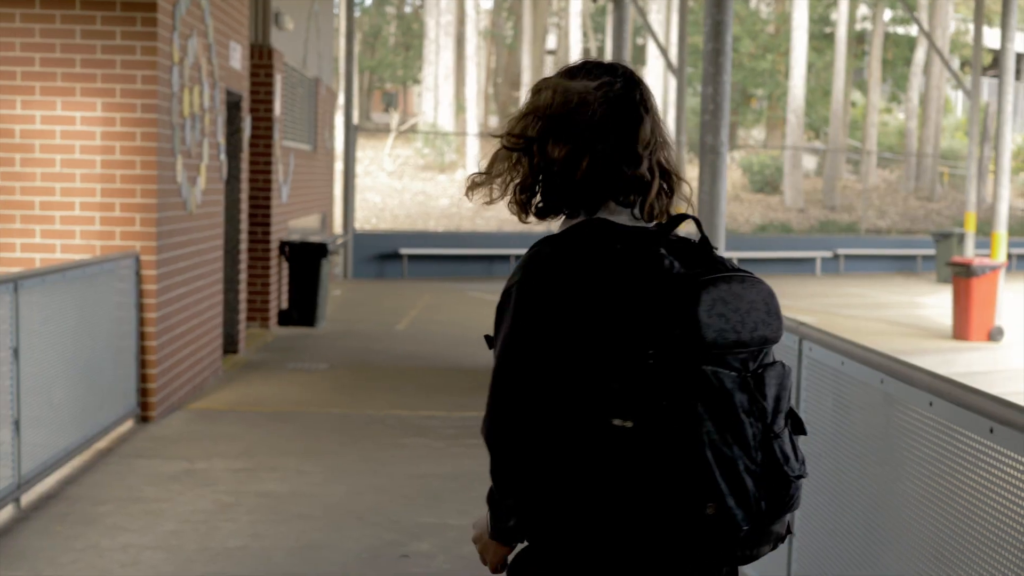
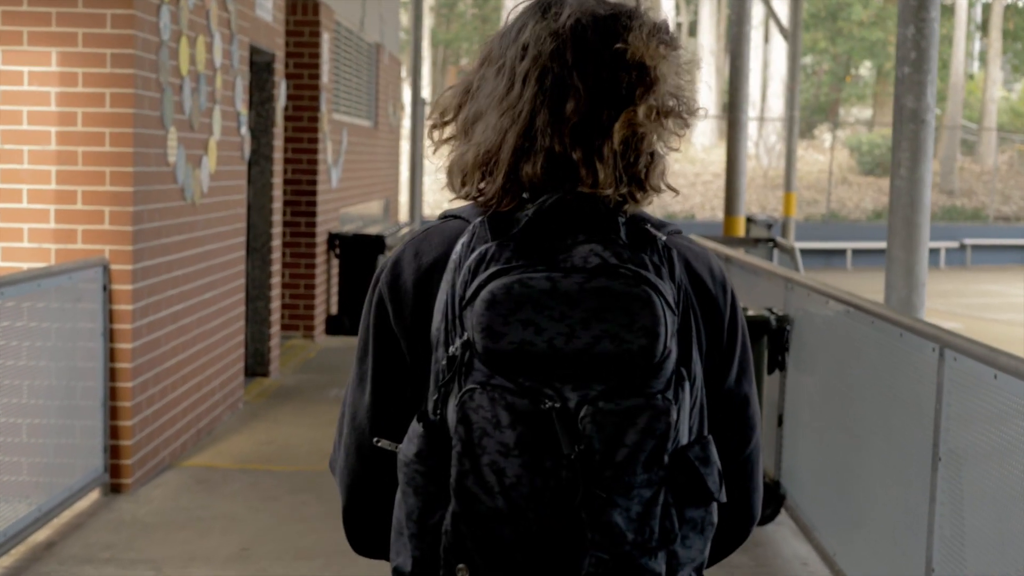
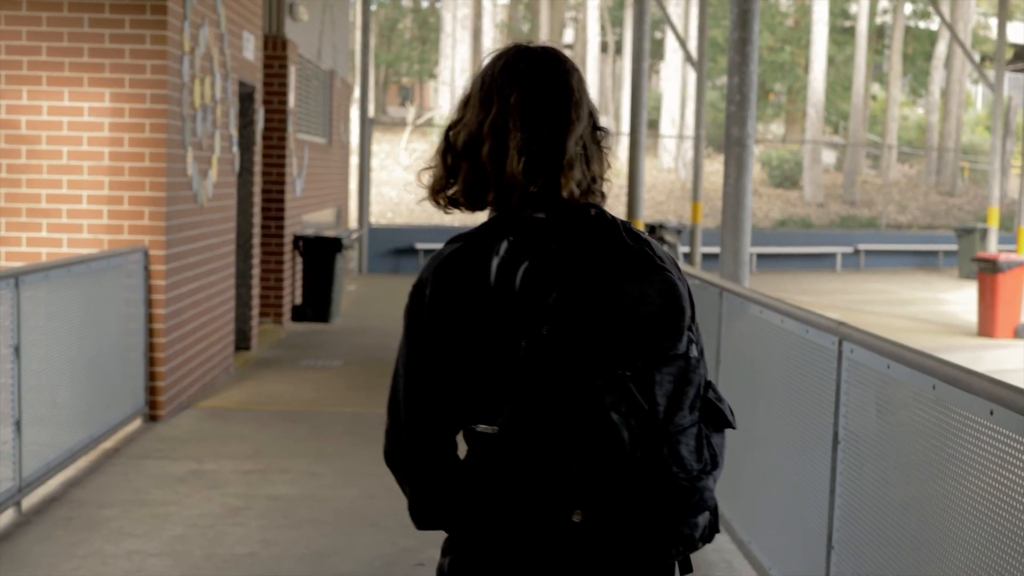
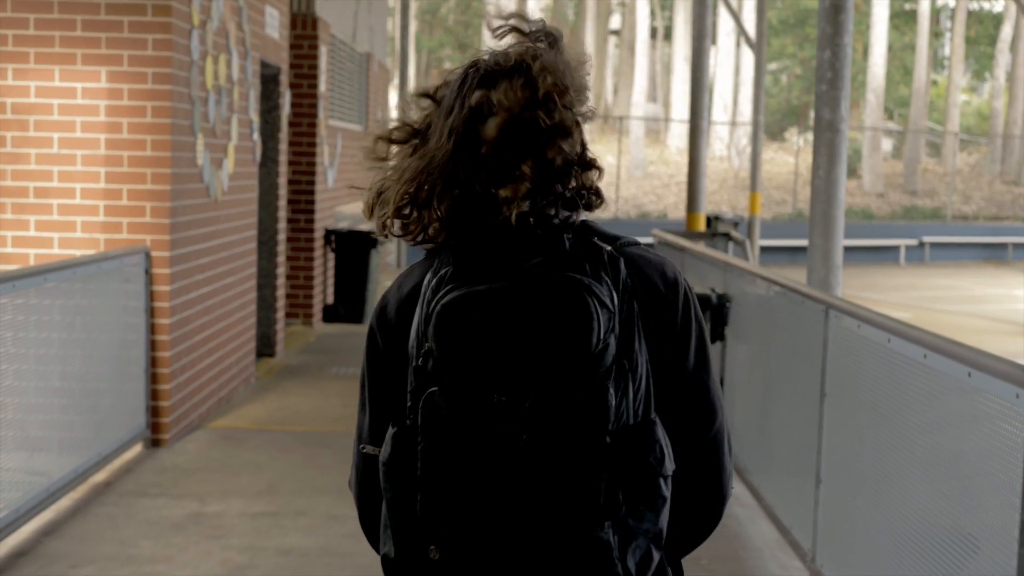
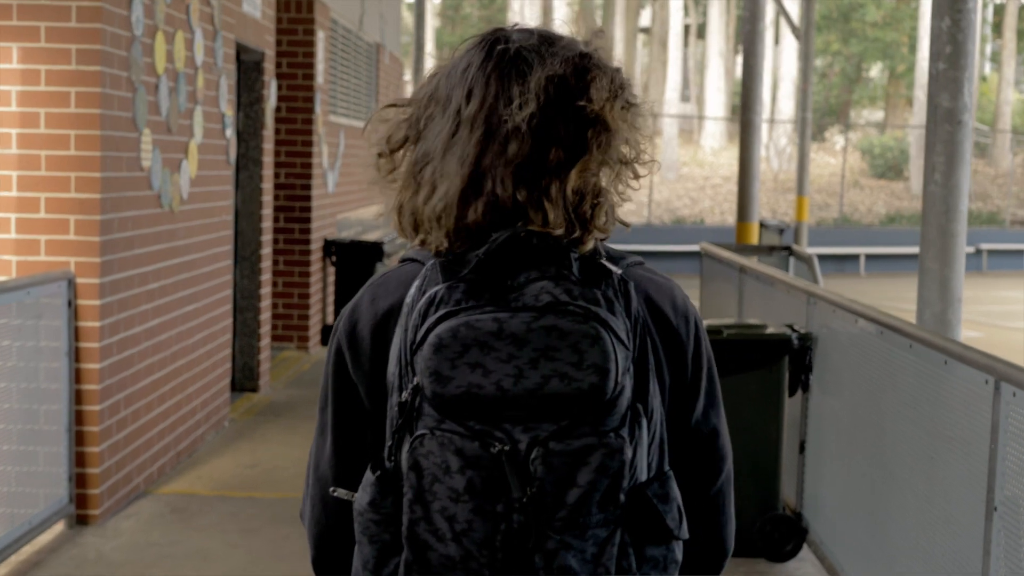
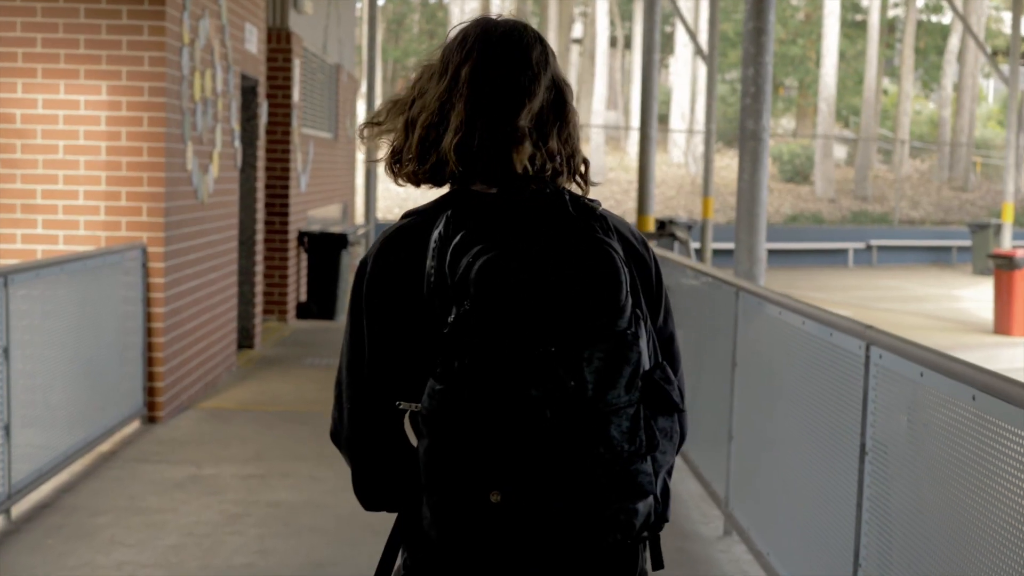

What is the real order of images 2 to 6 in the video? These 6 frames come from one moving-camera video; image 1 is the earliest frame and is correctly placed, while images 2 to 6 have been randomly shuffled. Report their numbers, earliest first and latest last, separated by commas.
3, 6, 4, 2, 5
